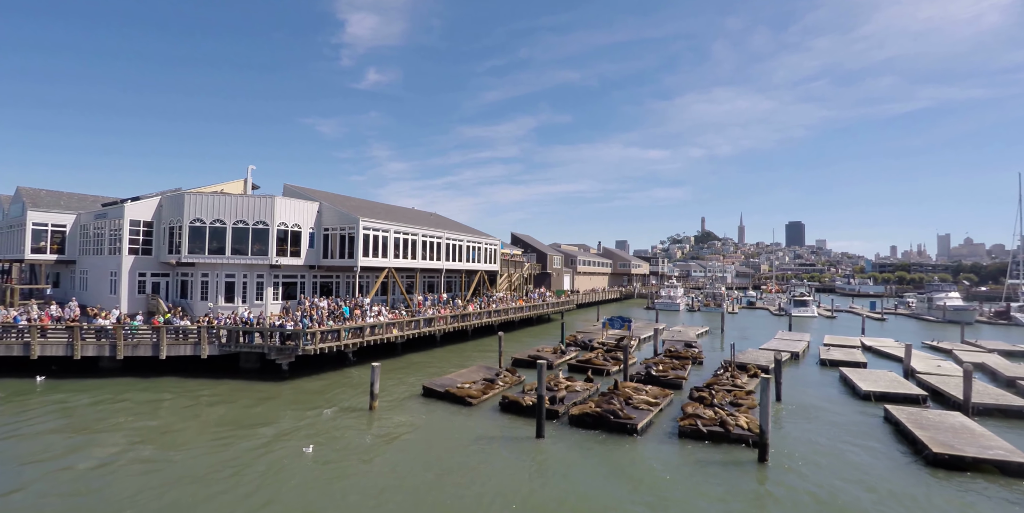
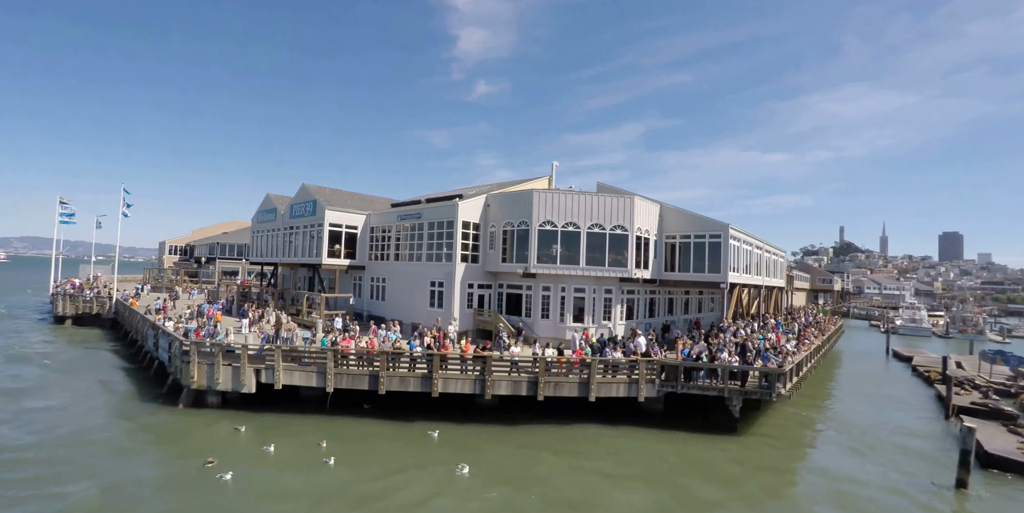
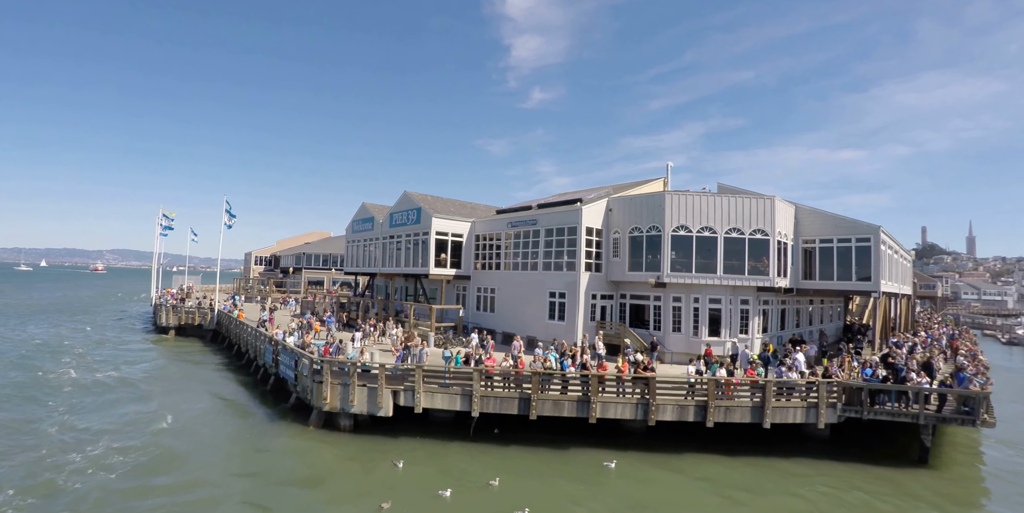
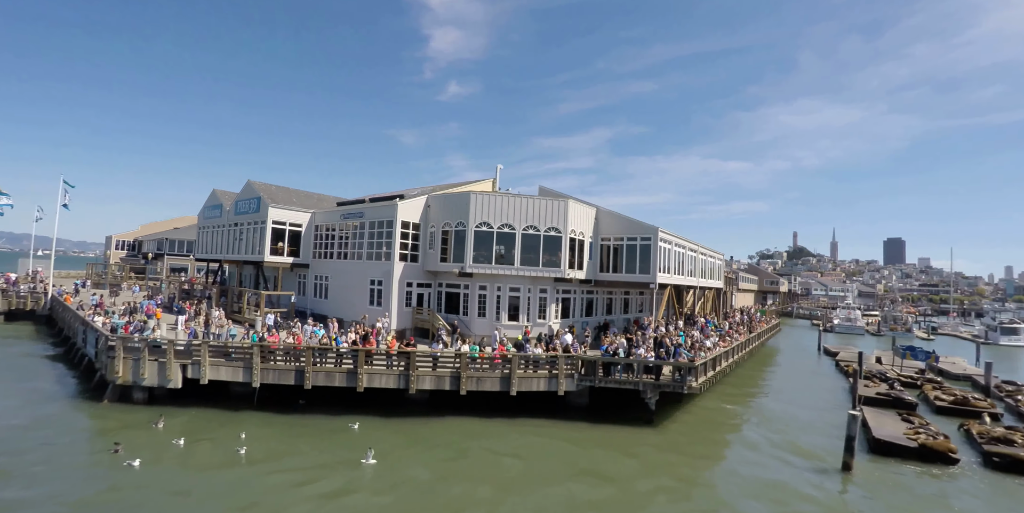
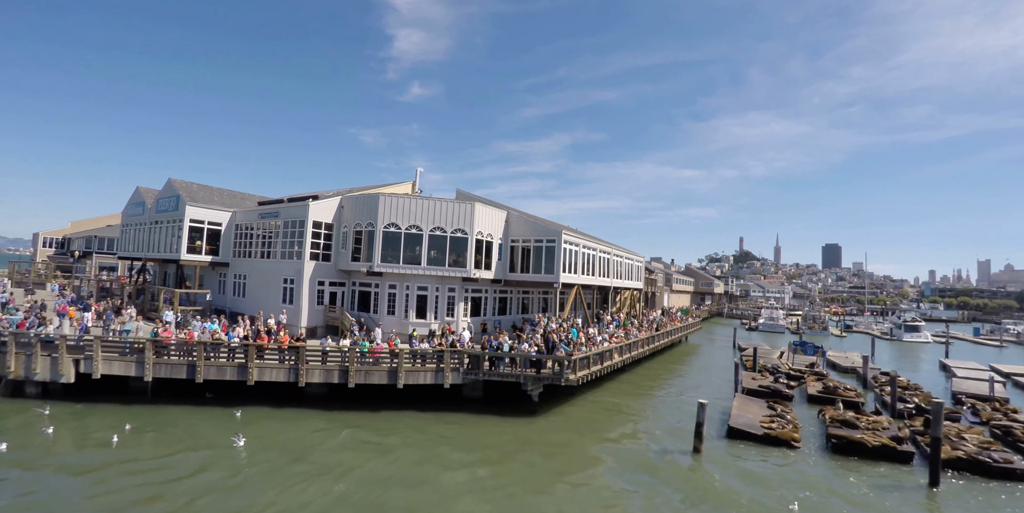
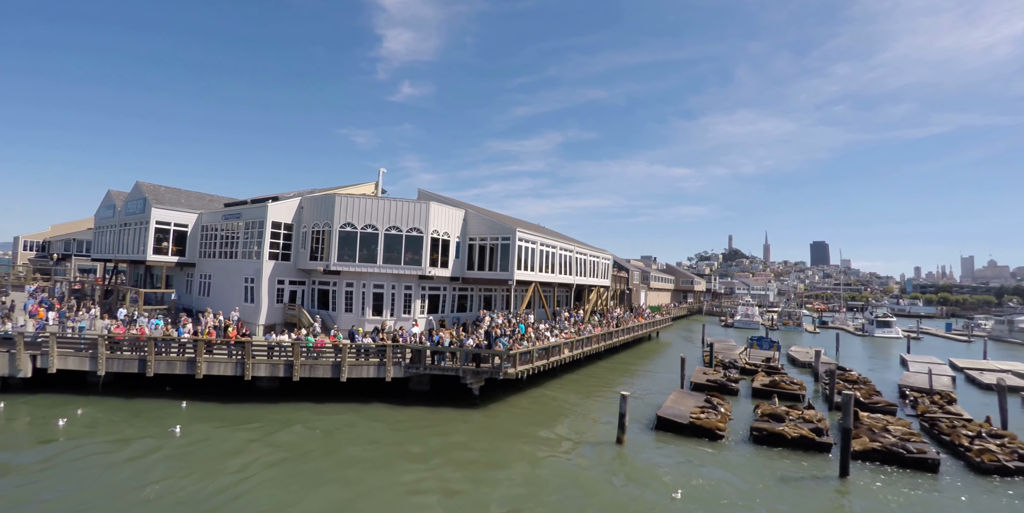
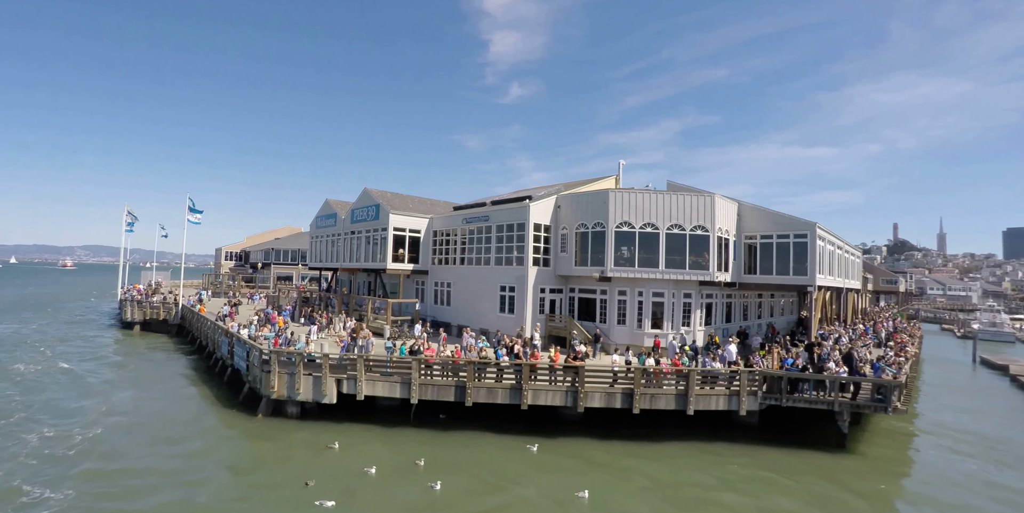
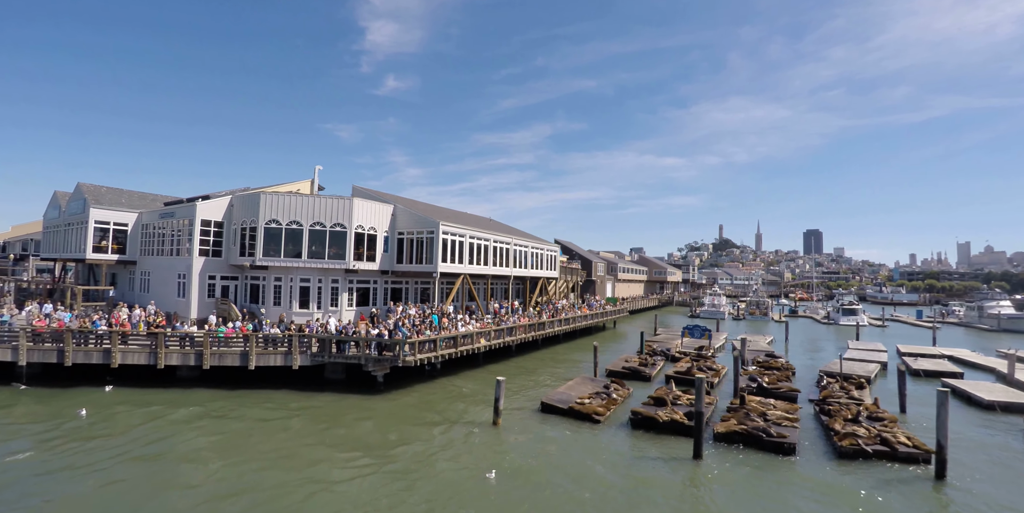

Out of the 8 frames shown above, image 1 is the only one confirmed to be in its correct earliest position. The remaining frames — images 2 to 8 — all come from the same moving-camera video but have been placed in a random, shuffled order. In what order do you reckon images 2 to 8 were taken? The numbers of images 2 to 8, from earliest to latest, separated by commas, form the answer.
8, 6, 5, 4, 2, 7, 3
